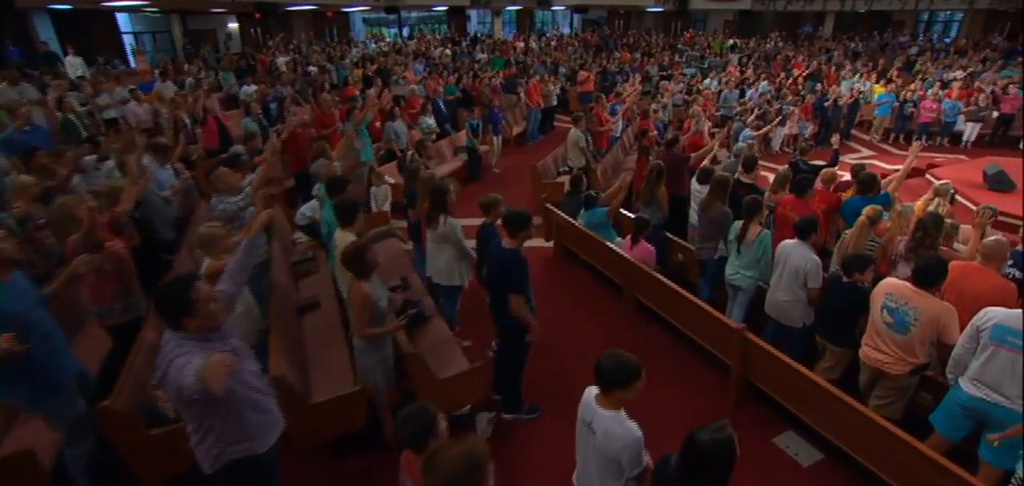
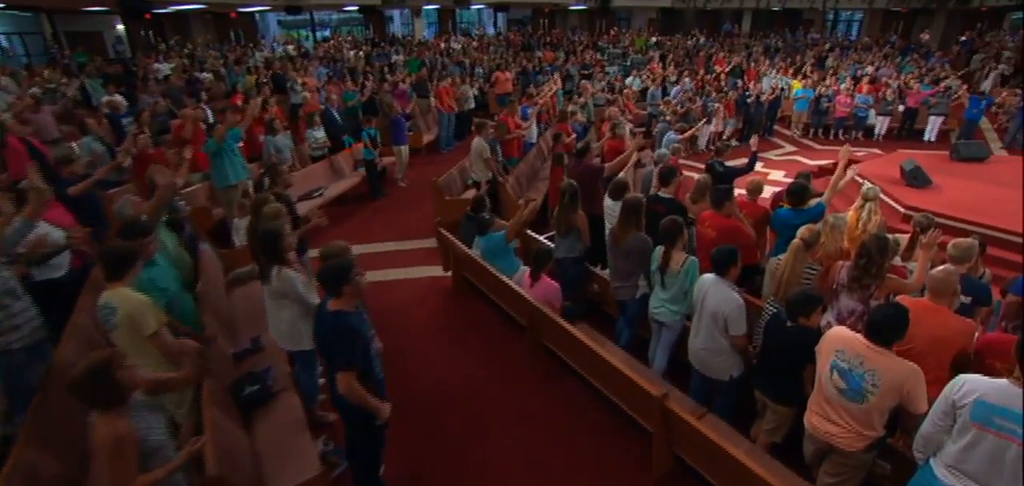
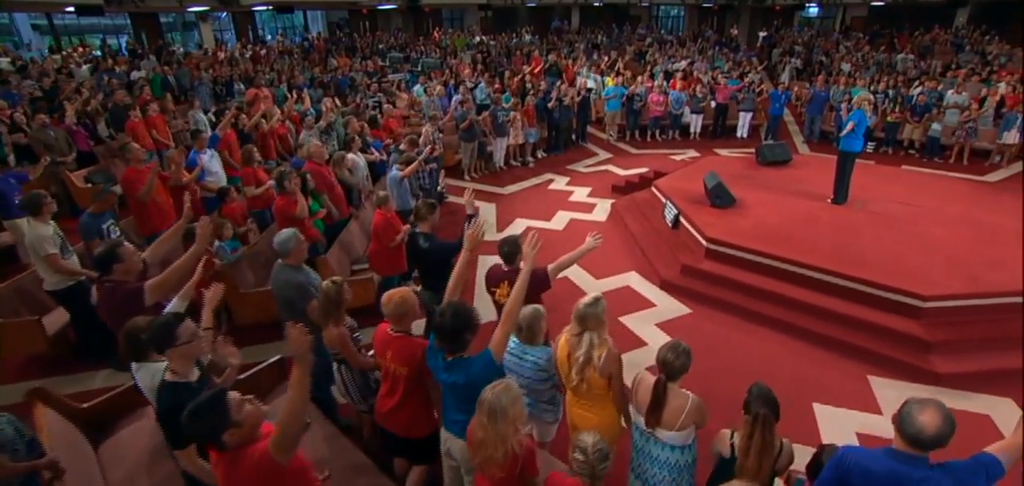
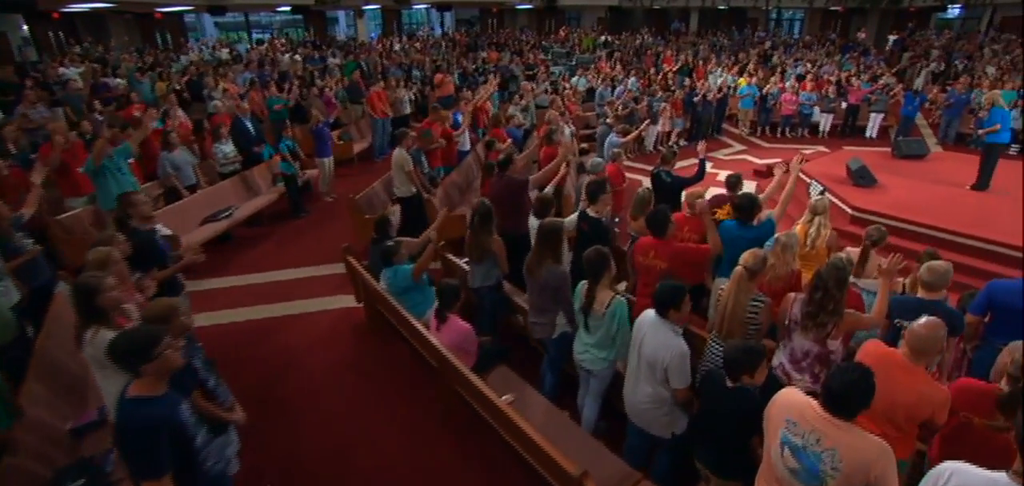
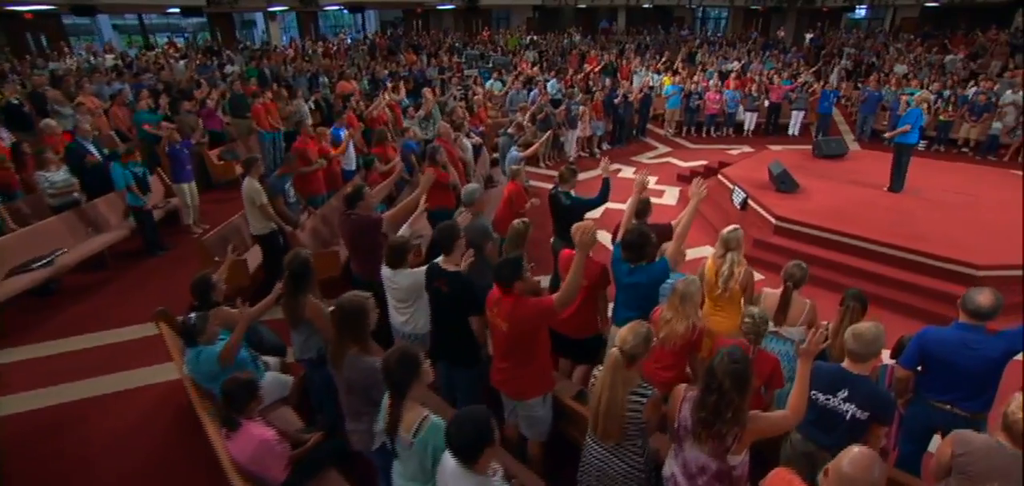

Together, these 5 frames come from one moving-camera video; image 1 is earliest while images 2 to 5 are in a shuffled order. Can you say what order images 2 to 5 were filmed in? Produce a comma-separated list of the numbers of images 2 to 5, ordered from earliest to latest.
2, 4, 5, 3
